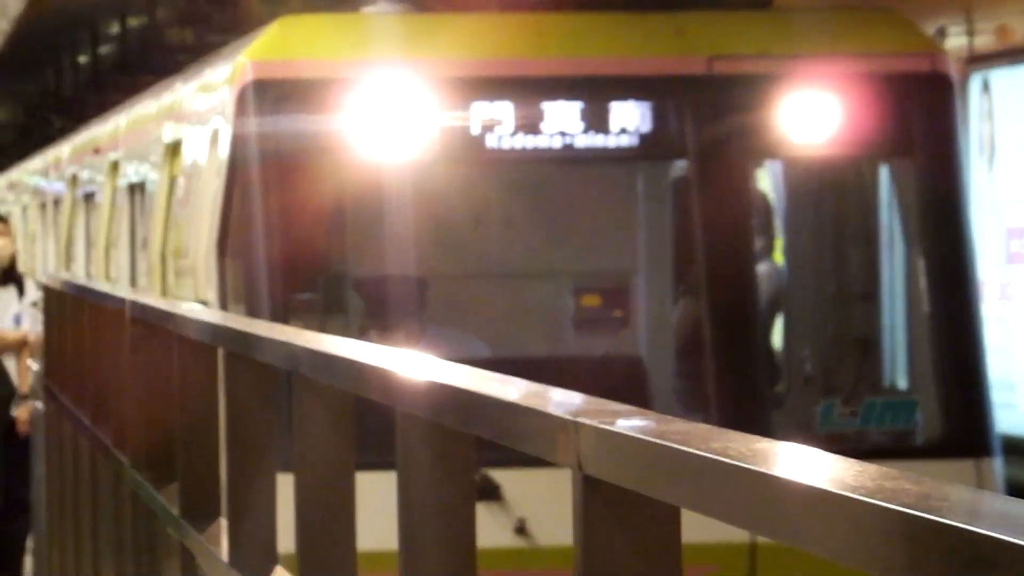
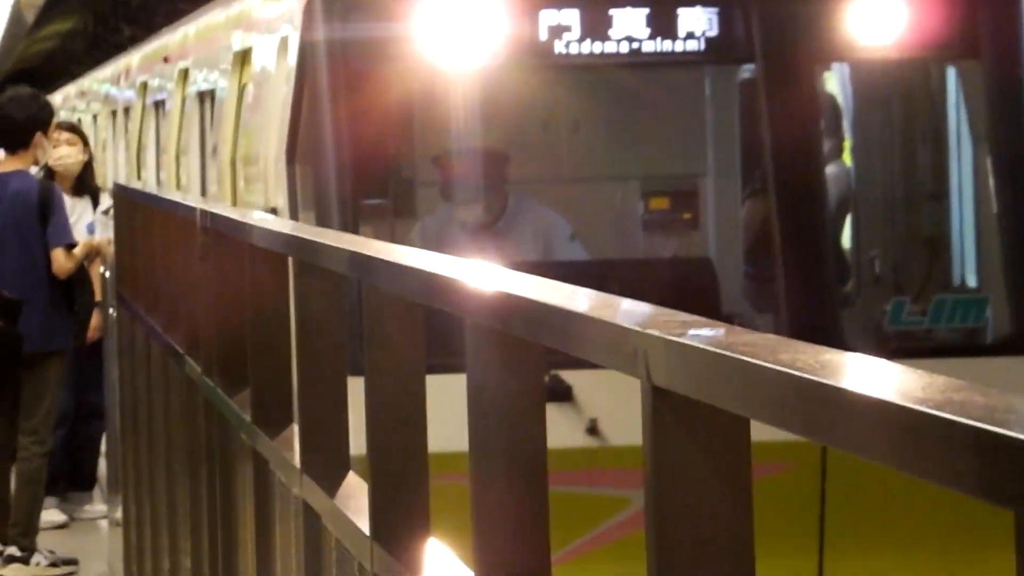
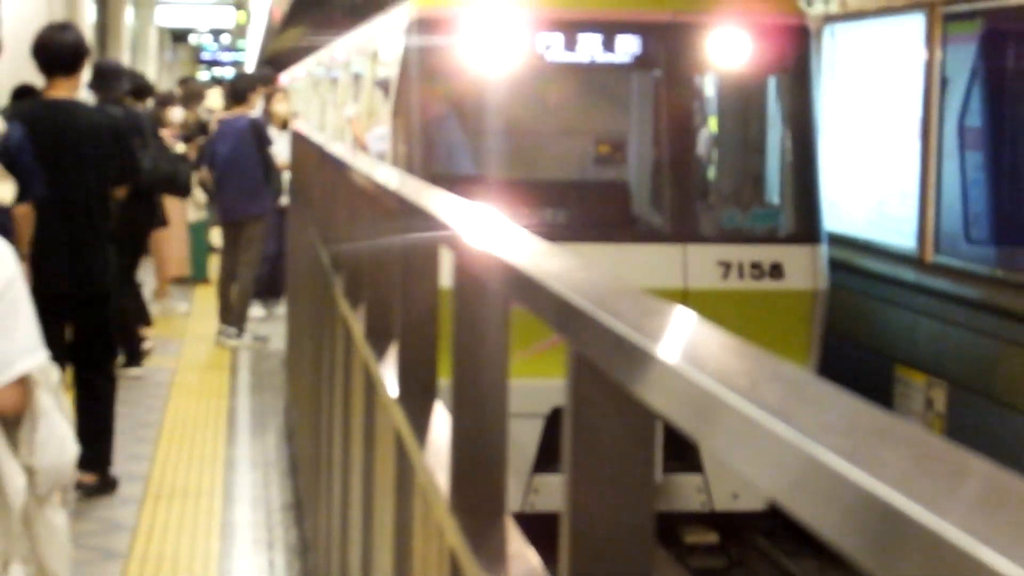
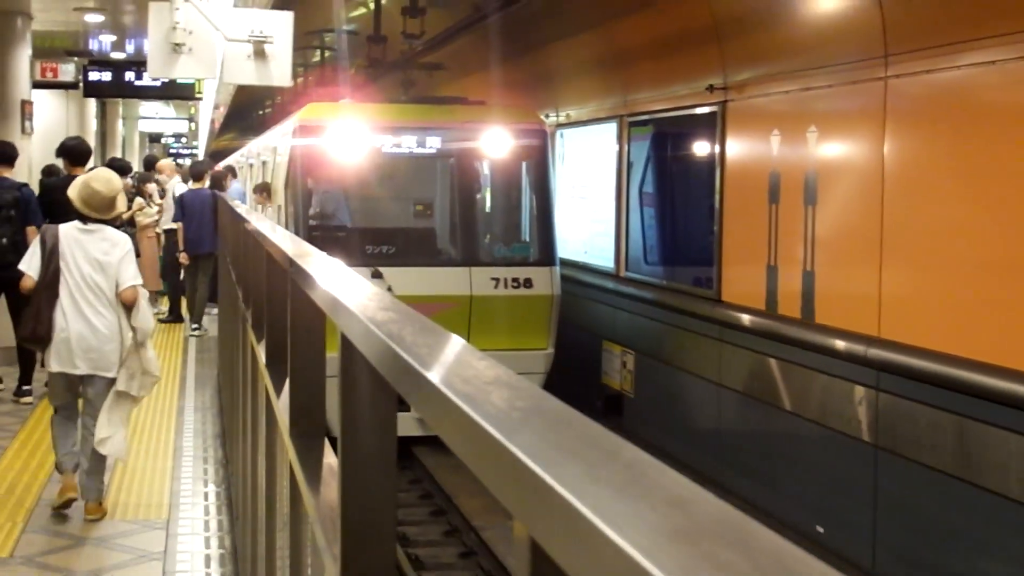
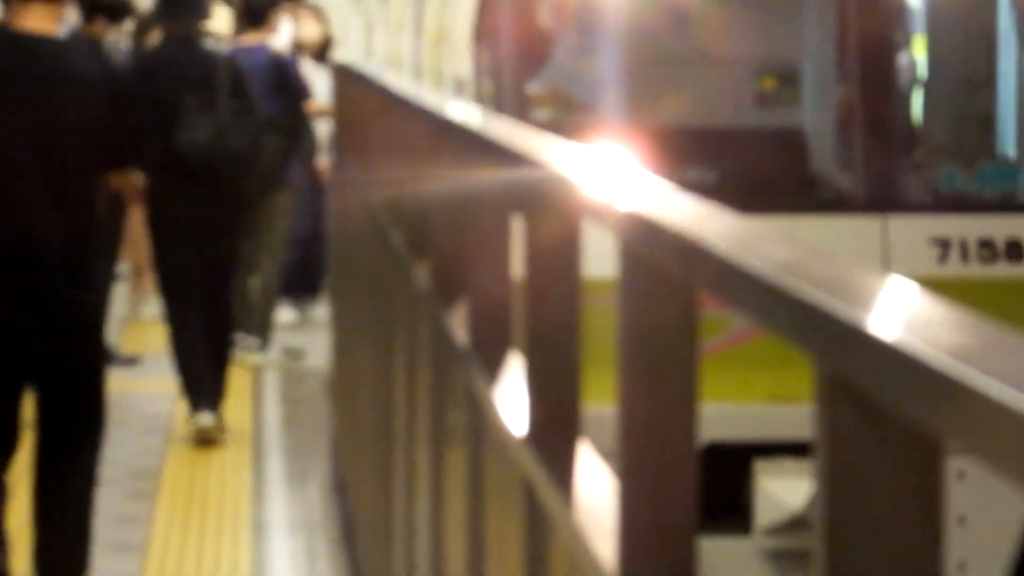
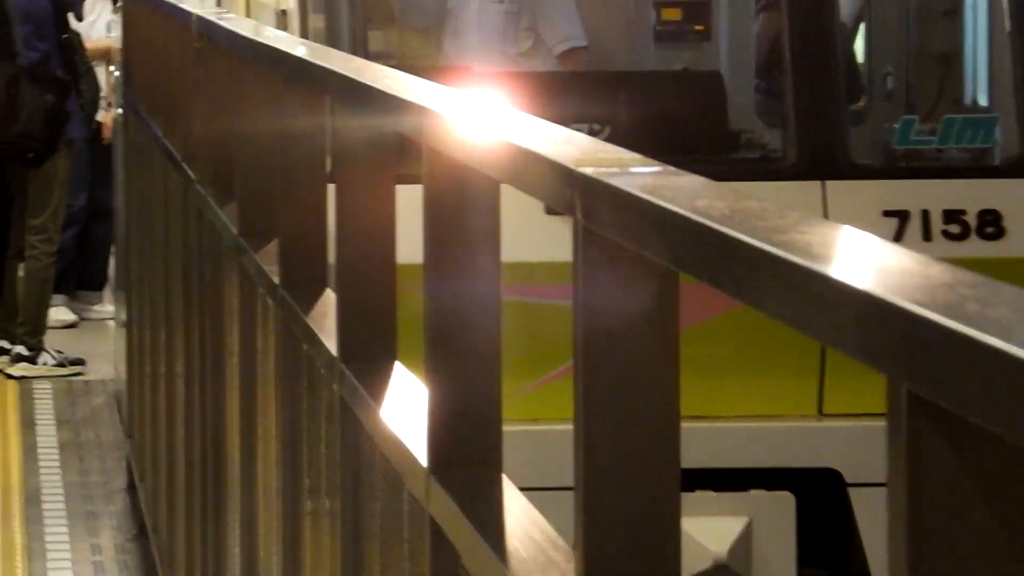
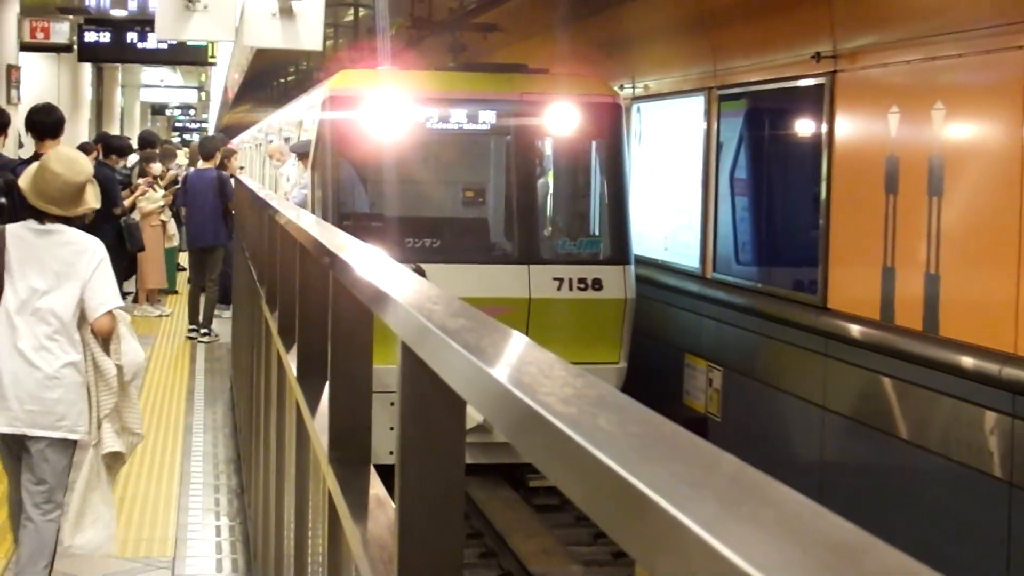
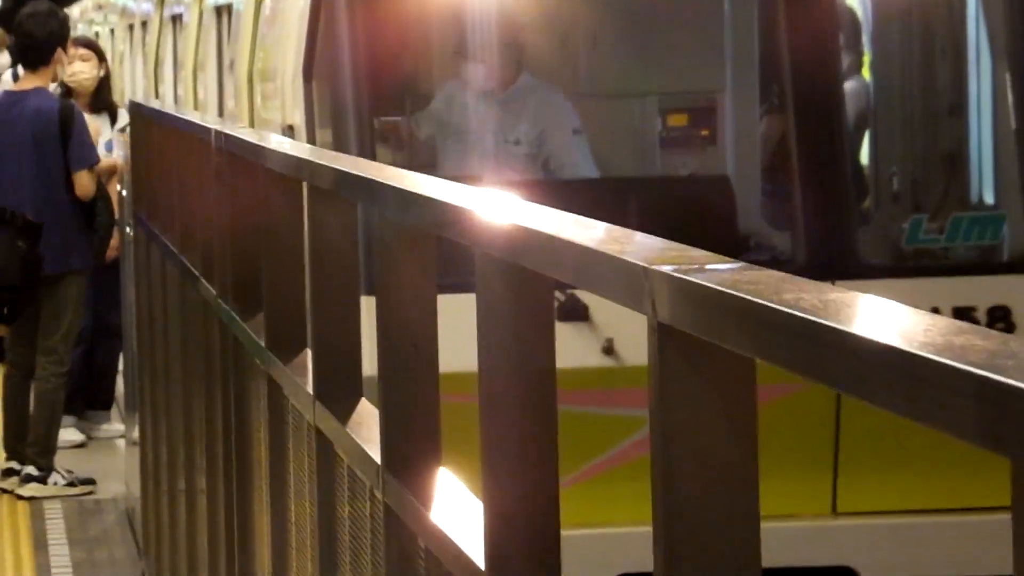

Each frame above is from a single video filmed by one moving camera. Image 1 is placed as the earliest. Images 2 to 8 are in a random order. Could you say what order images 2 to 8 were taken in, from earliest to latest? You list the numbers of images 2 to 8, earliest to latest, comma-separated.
2, 8, 6, 5, 3, 7, 4
